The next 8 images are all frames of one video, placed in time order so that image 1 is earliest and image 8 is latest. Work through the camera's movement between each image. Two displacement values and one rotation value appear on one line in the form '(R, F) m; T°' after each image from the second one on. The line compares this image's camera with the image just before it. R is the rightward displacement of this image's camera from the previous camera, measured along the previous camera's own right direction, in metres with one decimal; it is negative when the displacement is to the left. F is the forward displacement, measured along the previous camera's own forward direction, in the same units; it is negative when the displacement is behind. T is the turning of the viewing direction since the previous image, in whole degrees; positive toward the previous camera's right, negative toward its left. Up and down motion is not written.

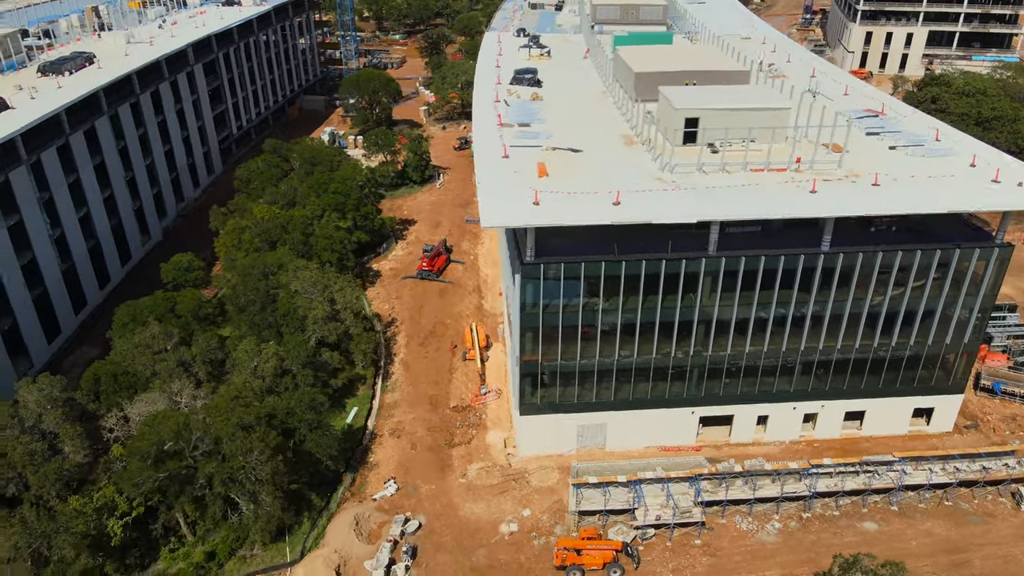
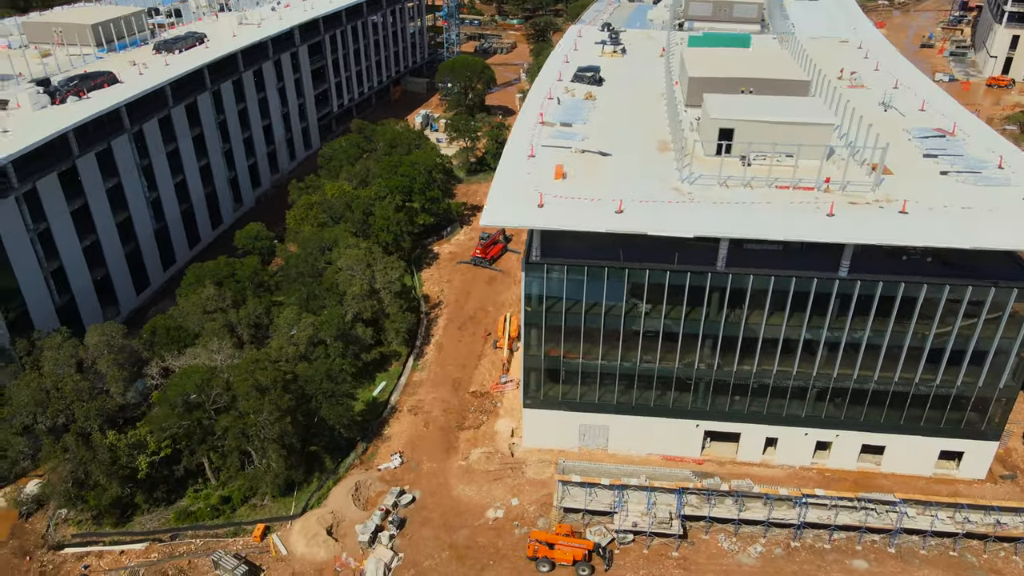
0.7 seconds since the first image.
(+5.5, -0.7) m; -9°
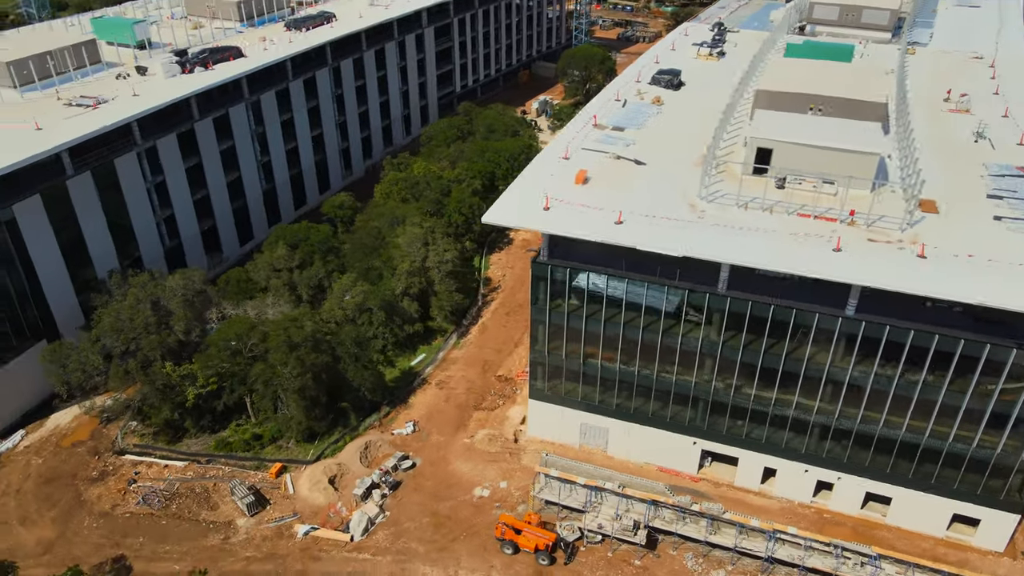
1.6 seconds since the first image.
(+7.3, -1.0) m; -12°
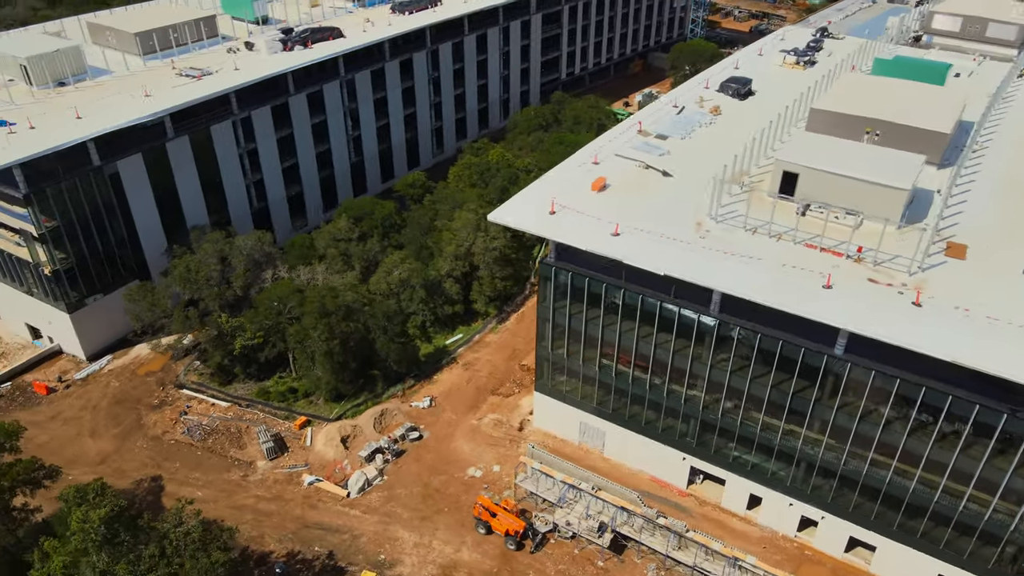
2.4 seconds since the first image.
(+6.5, -1.0) m; -10°
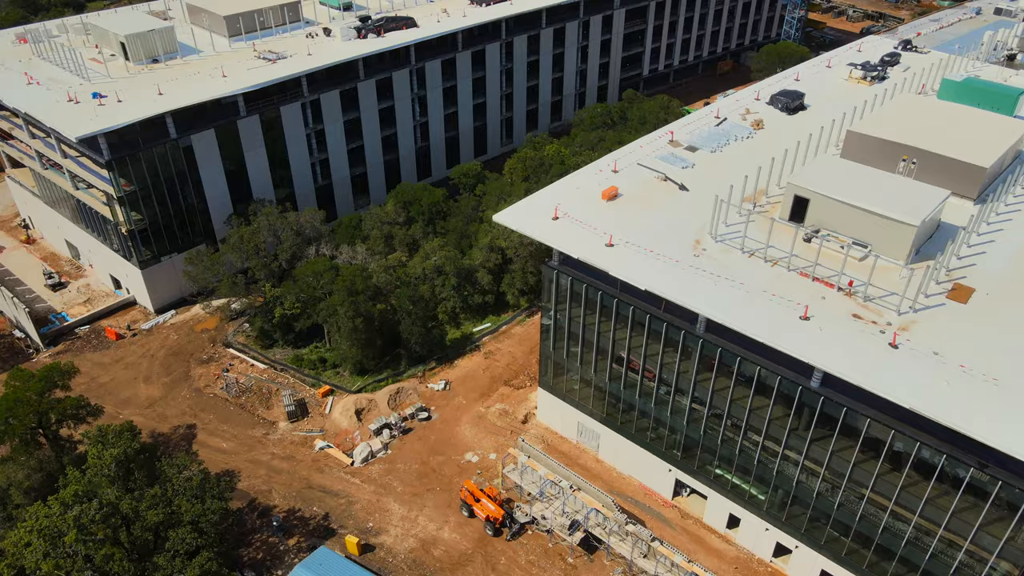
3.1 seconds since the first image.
(+5.3, -1.1) m; -8°
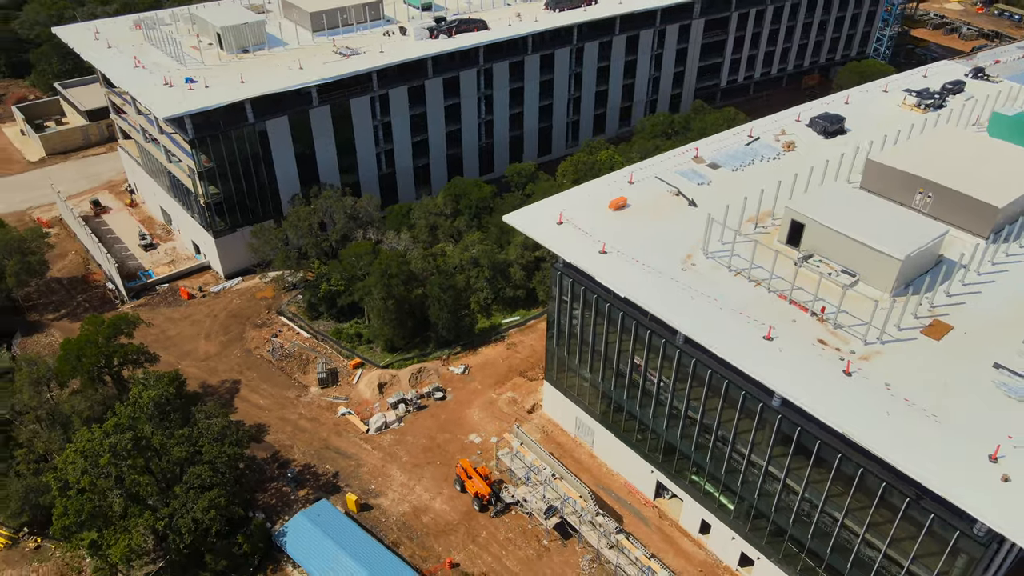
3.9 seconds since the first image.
(+5.2, -2.5) m; -8°
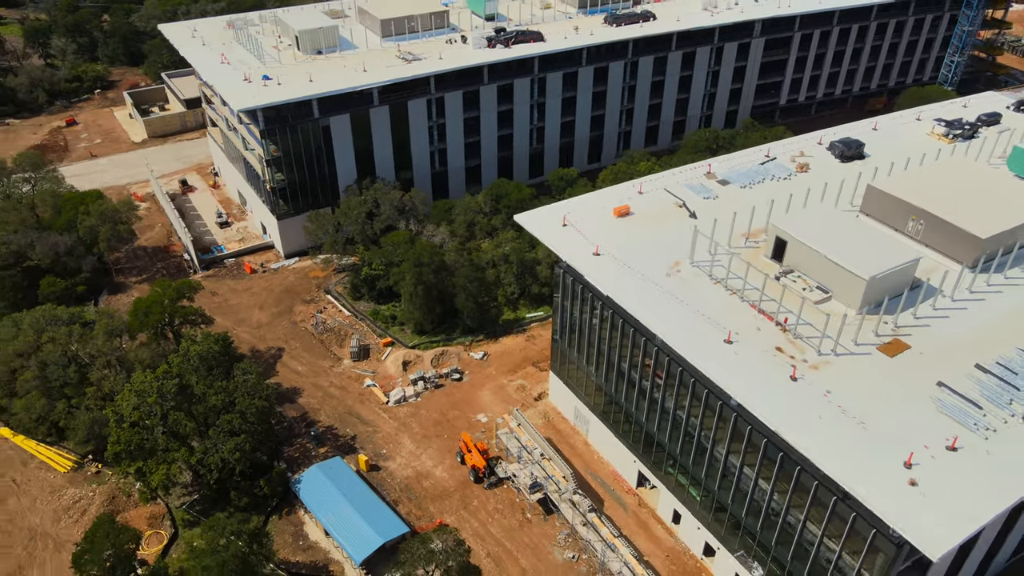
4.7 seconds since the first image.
(+4.6, -3.8) m; -6°
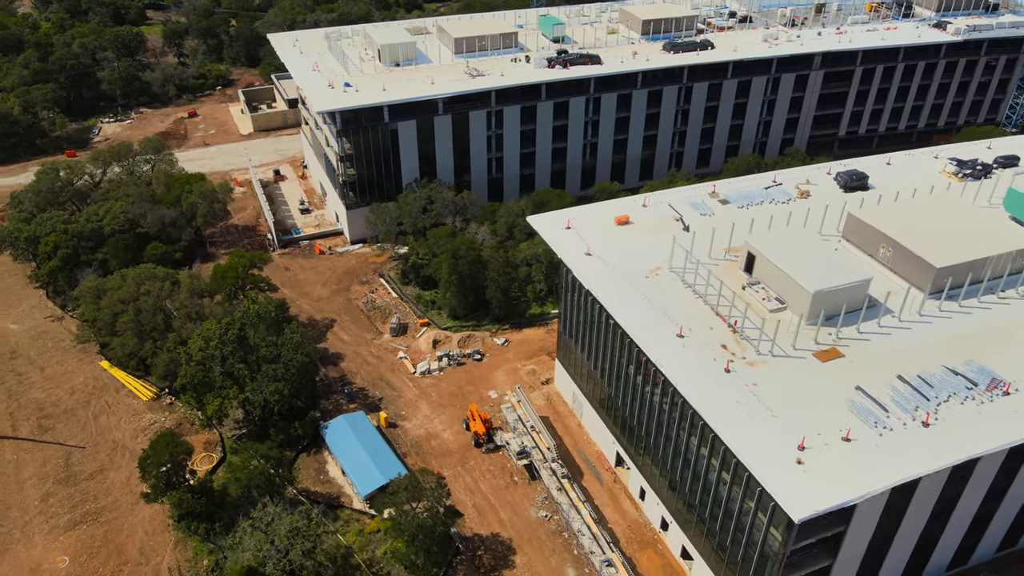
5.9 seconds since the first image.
(+6.1, -6.2) m; -7°
